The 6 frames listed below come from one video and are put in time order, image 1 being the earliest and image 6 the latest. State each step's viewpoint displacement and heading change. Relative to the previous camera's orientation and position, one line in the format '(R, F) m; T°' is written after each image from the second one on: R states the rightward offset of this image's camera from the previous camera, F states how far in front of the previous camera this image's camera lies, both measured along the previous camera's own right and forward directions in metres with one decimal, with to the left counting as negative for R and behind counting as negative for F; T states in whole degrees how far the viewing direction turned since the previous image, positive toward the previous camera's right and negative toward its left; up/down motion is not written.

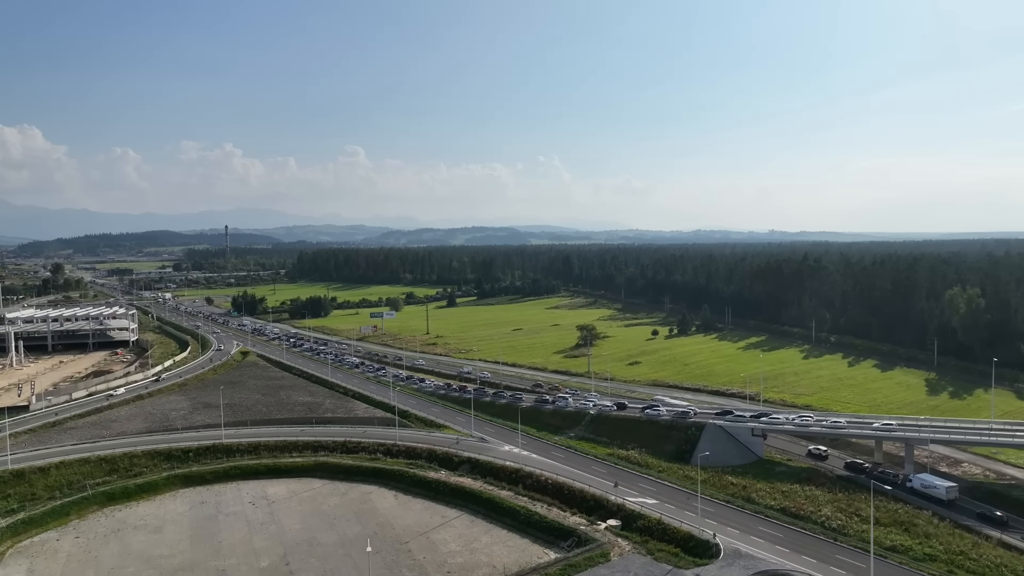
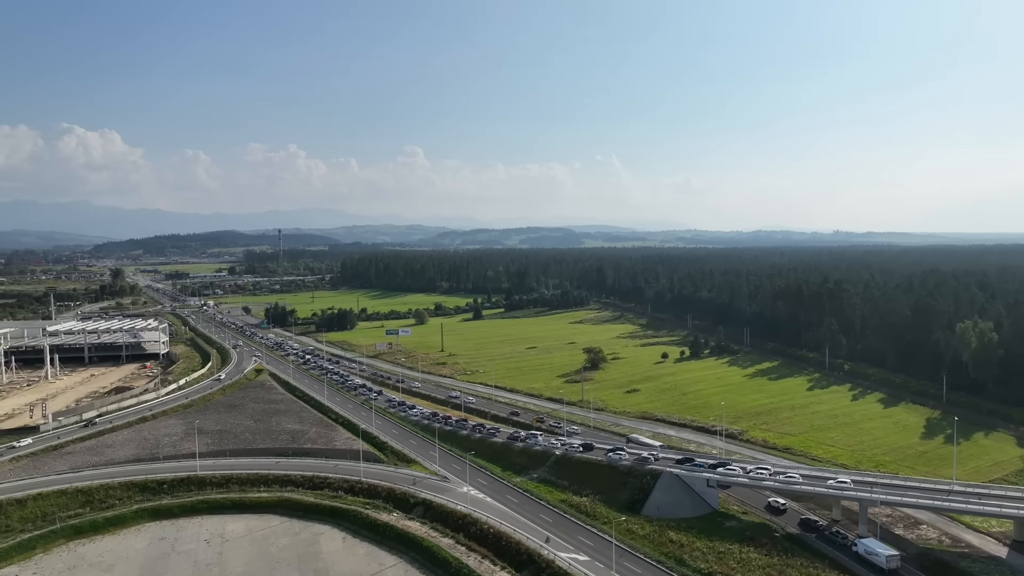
(+4.2, -0.1) m; -4°
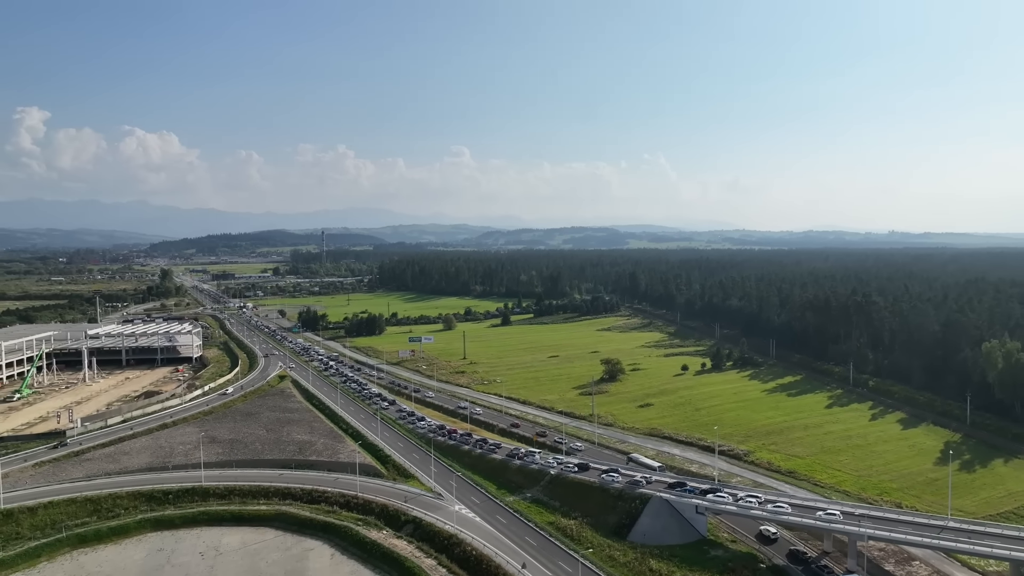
(+2.3, -0.1) m; -3°
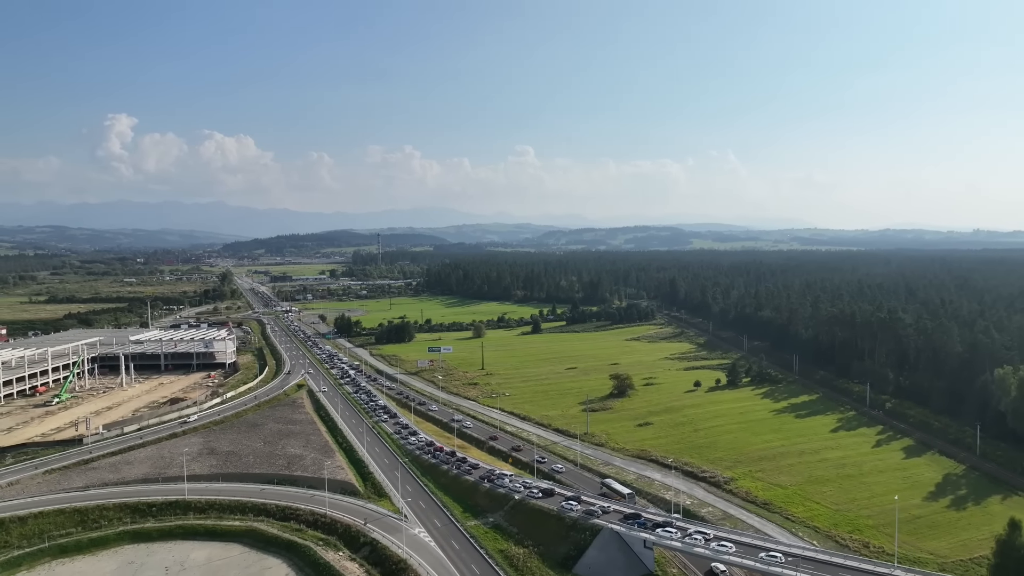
(+4.6, -0.1) m; -5°
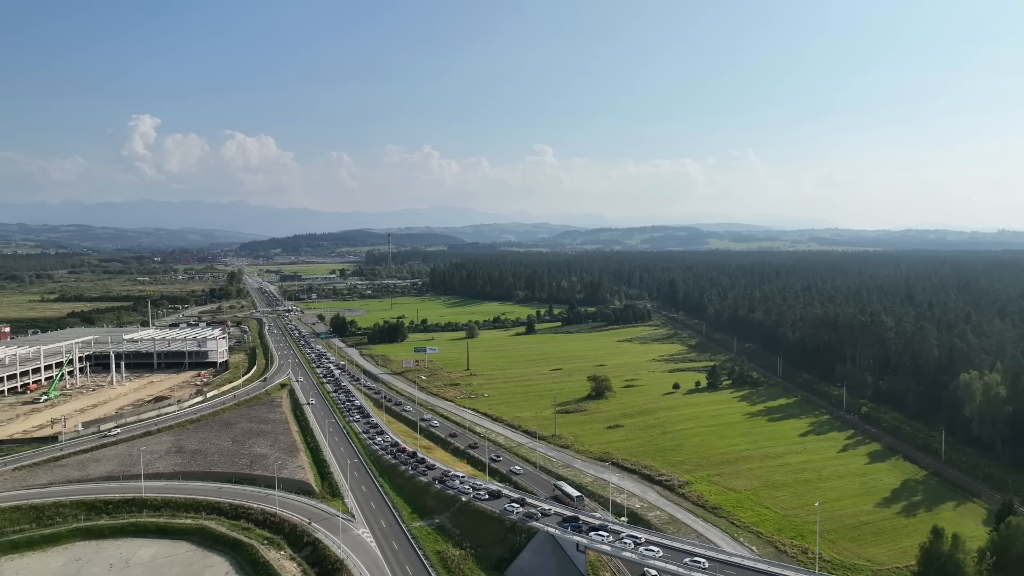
(+3.3, -0.2) m; -1°
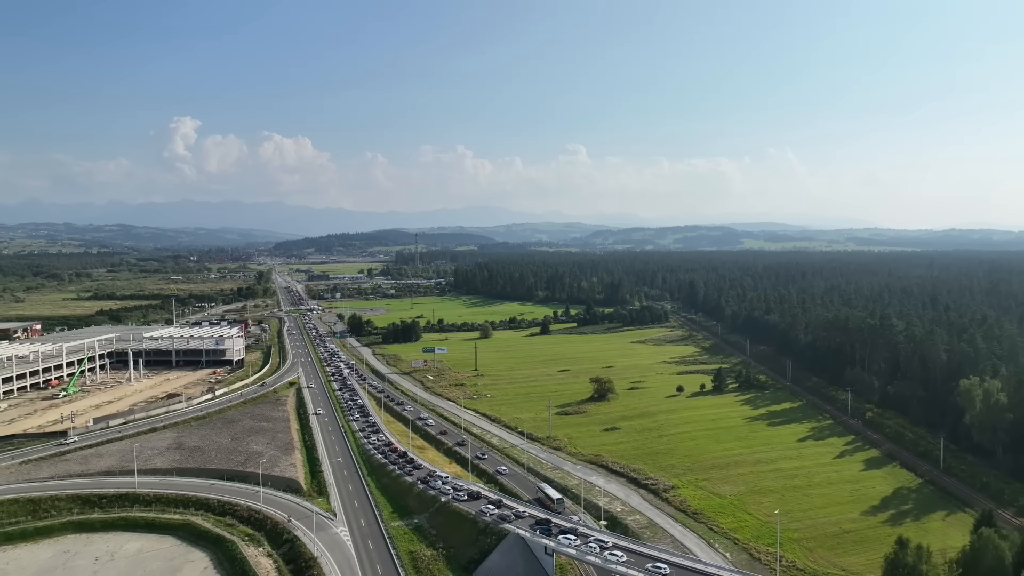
(+2.6, -0.1) m; -2°
